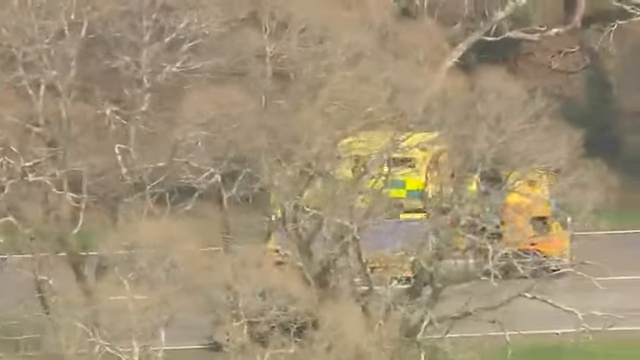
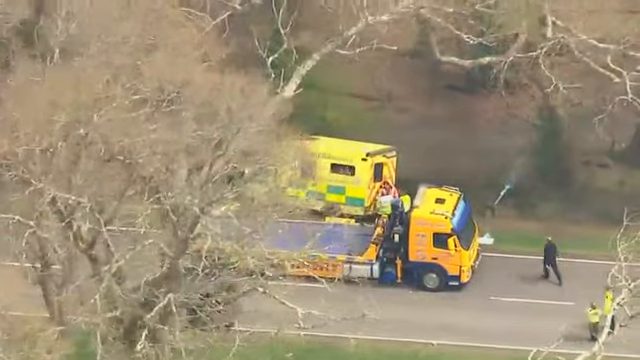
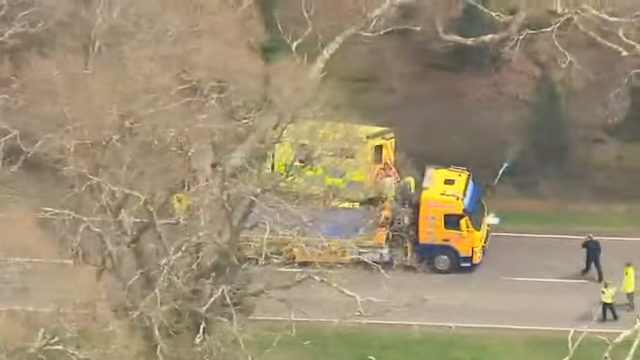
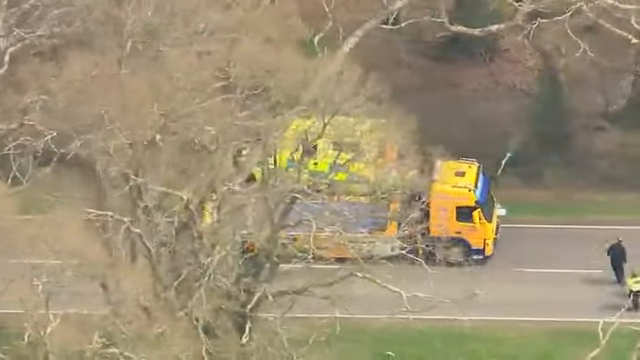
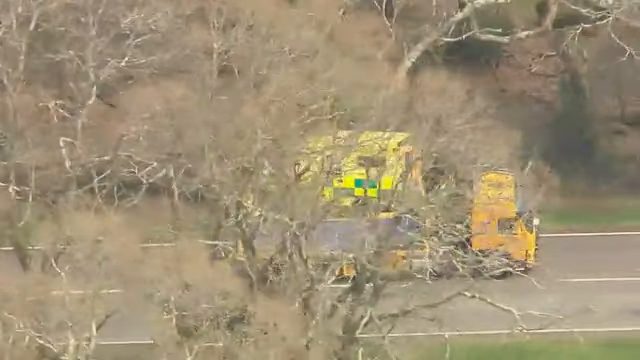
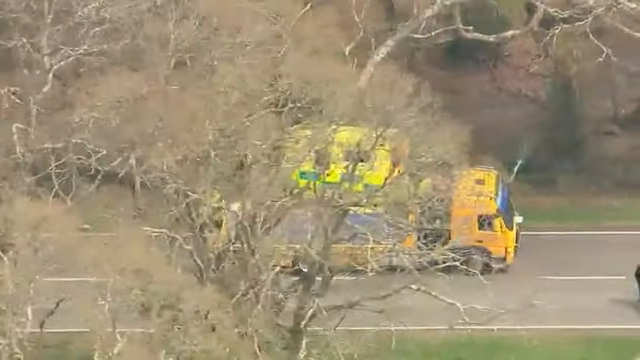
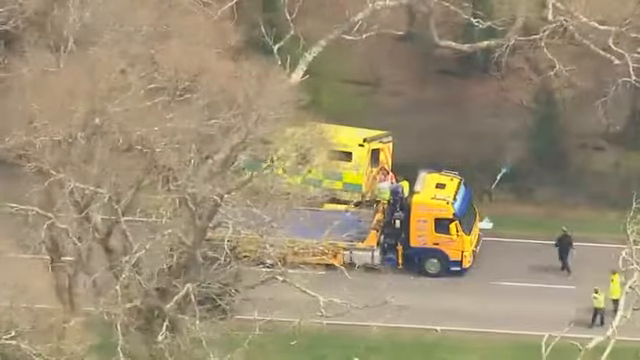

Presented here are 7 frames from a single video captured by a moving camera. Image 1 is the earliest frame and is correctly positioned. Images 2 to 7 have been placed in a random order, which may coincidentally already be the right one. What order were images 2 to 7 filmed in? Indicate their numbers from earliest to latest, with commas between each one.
5, 6, 4, 3, 7, 2
